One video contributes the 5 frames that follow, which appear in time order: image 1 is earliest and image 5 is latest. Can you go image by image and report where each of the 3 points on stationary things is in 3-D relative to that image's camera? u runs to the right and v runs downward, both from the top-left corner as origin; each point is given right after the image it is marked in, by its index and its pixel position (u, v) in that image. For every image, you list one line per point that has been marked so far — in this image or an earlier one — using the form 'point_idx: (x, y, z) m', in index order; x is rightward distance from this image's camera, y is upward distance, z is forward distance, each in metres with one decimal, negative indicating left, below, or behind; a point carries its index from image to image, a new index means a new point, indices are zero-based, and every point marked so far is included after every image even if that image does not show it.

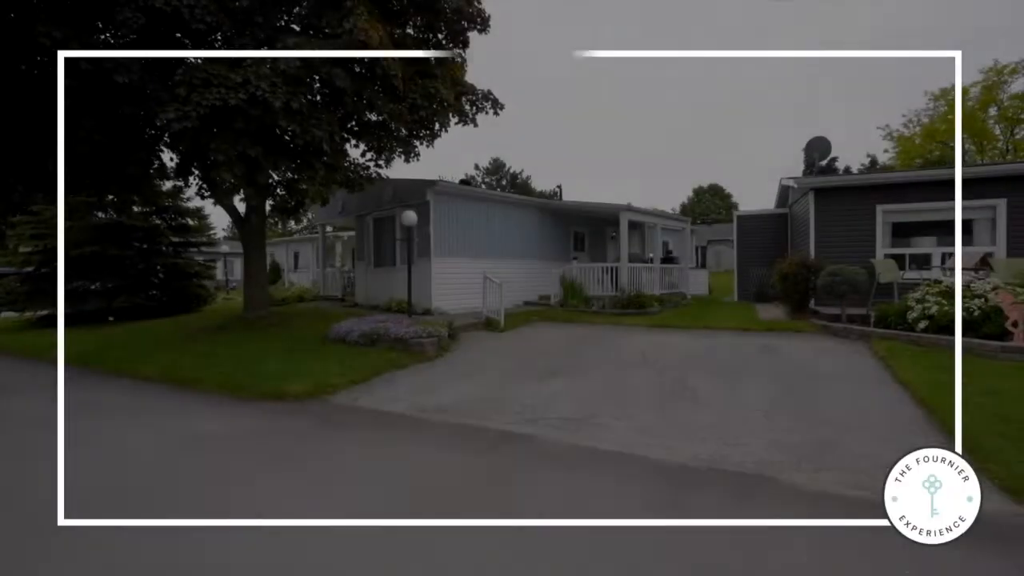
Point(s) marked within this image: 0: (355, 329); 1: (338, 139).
0: (-2.7, -0.7, +10.0) m
1: (-2.8, +2.3, +9.0) m
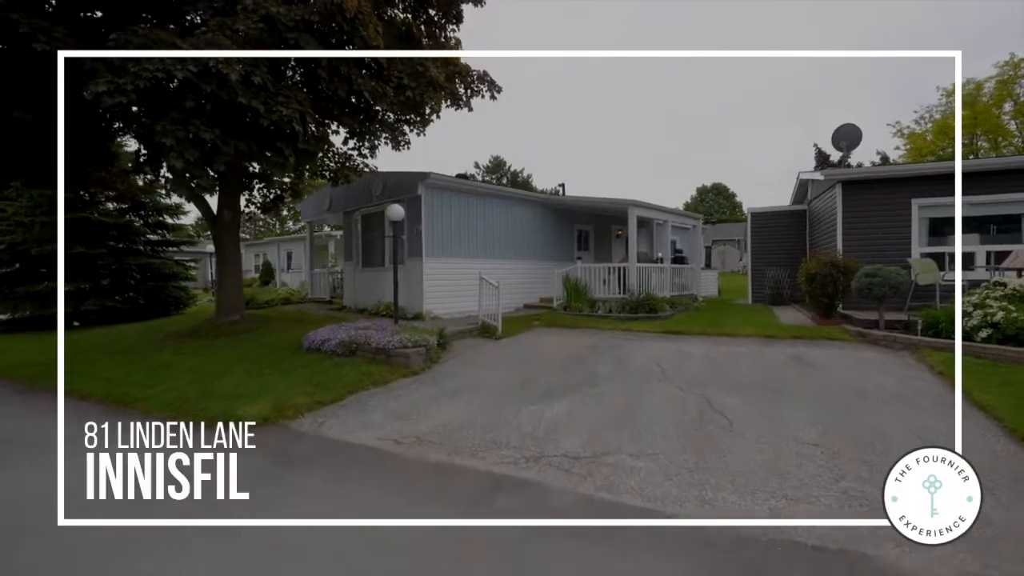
0: (-2.7, -0.8, +8.8) m
1: (-2.8, +2.3, +7.9) m
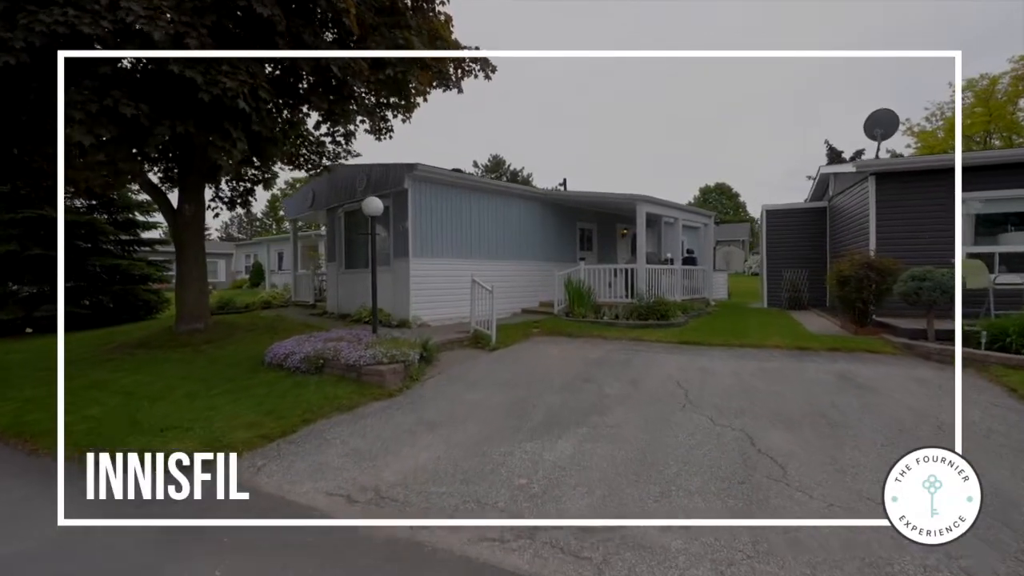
0: (-2.8, -0.8, +7.6) m
1: (-2.9, +2.2, +6.6) m
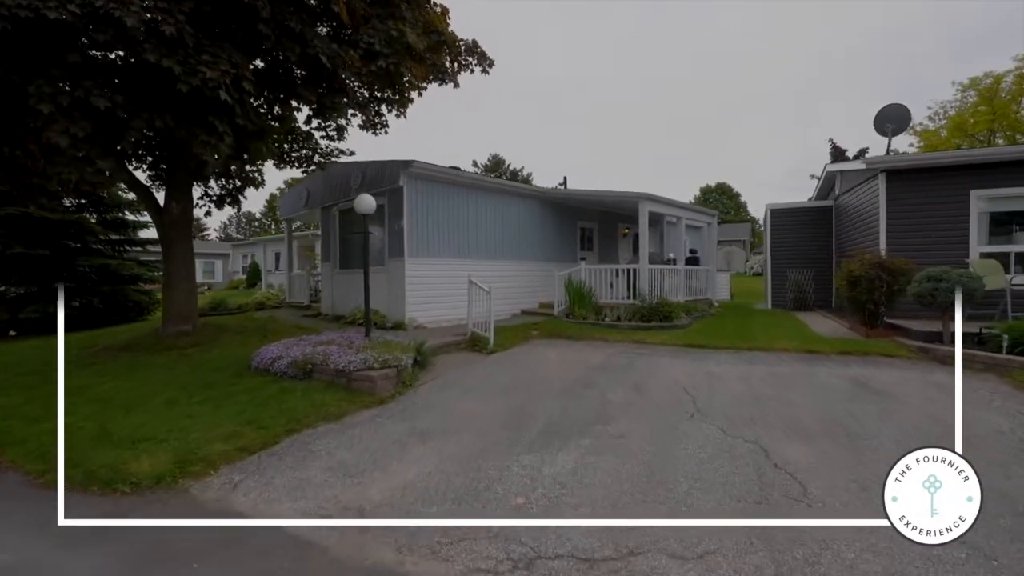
0: (-2.8, -0.8, +7.3) m
1: (-2.9, +2.2, +6.3) m
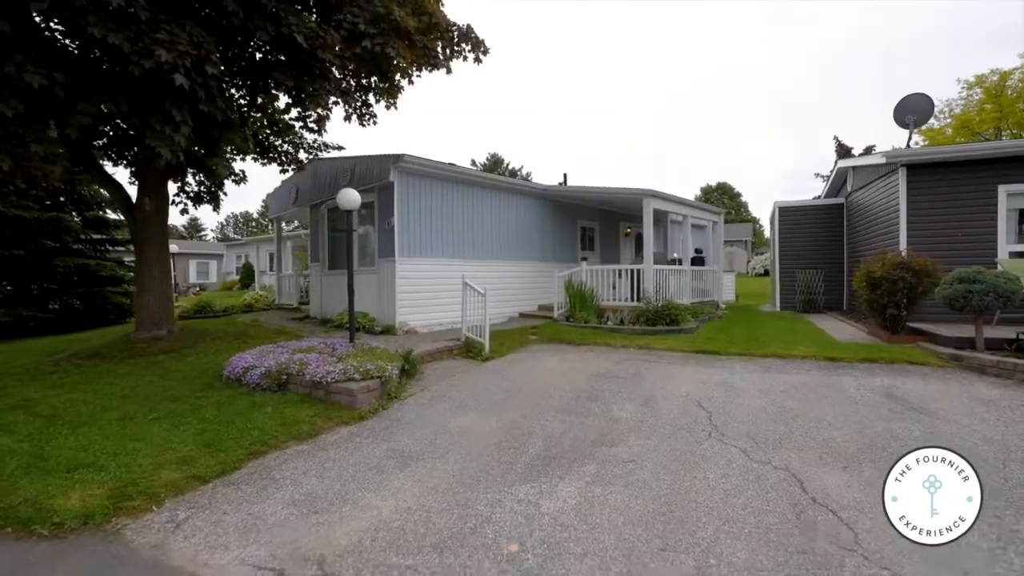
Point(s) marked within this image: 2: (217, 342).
0: (-2.9, -0.9, +6.6) m
1: (-2.9, +2.2, +5.6) m
2: (-4.6, -0.9, +9.0) m
